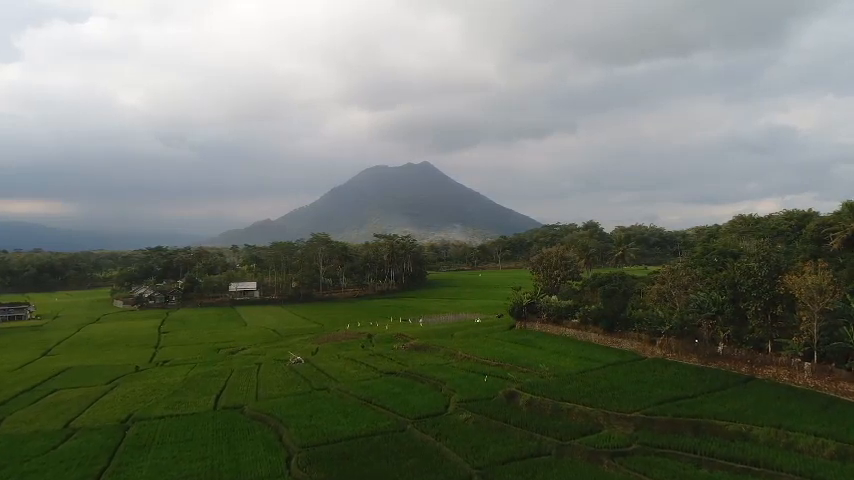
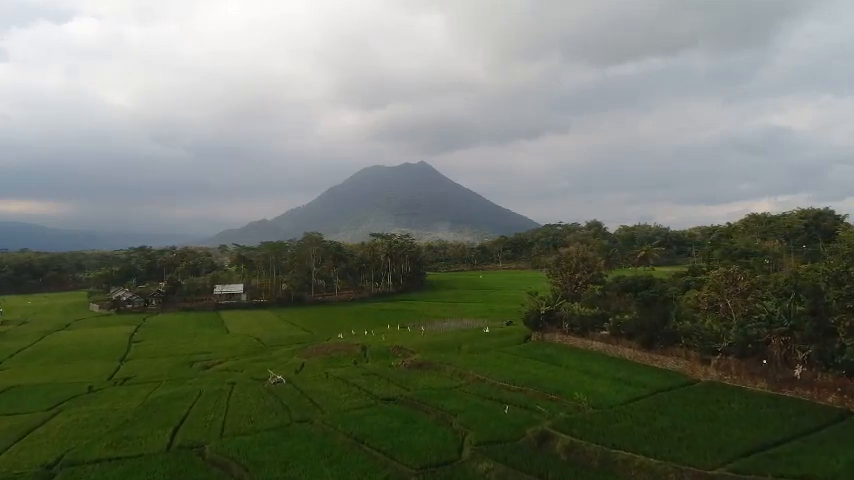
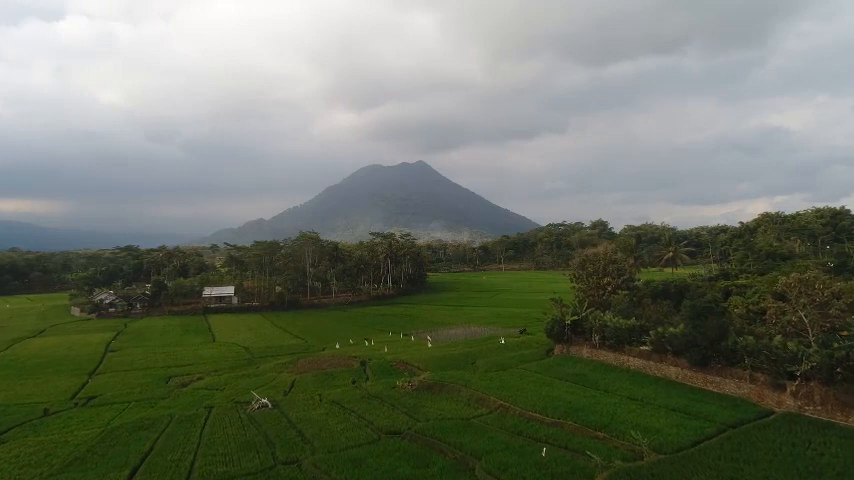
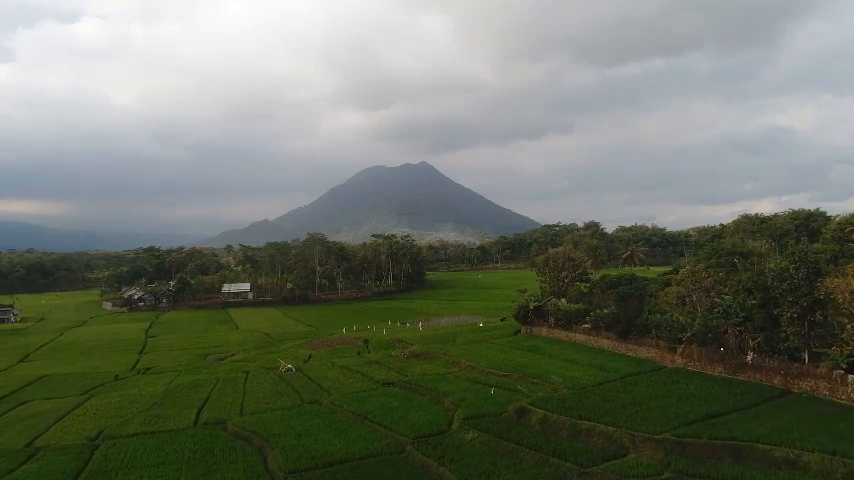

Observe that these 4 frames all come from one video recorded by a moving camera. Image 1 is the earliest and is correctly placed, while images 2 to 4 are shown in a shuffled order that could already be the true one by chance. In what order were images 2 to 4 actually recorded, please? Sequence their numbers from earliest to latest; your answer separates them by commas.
4, 2, 3
